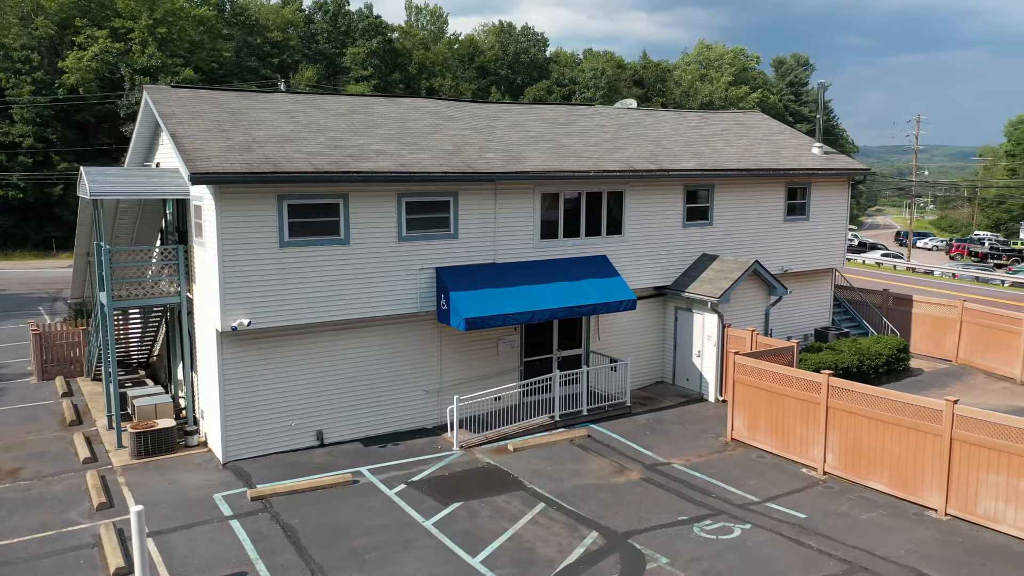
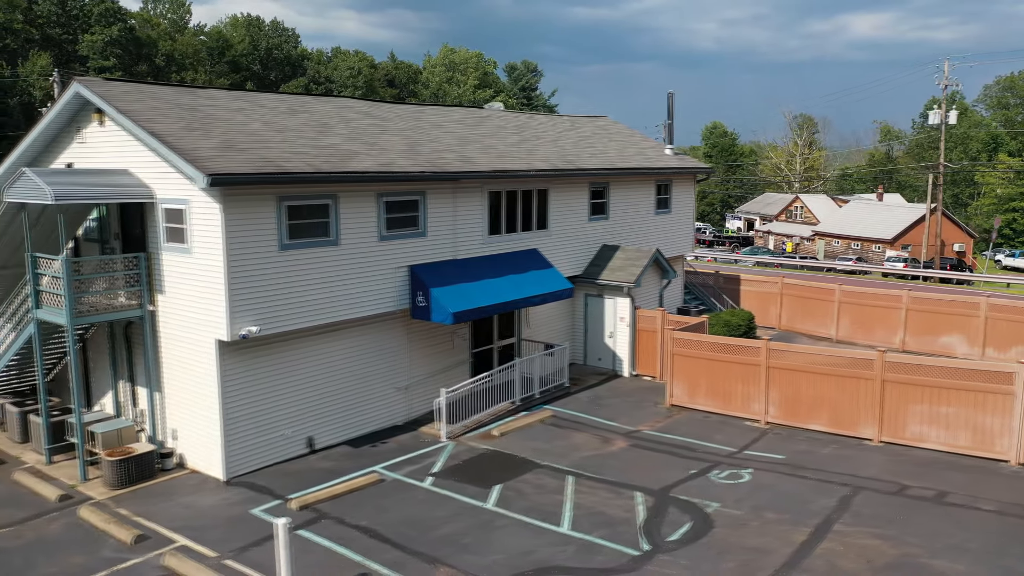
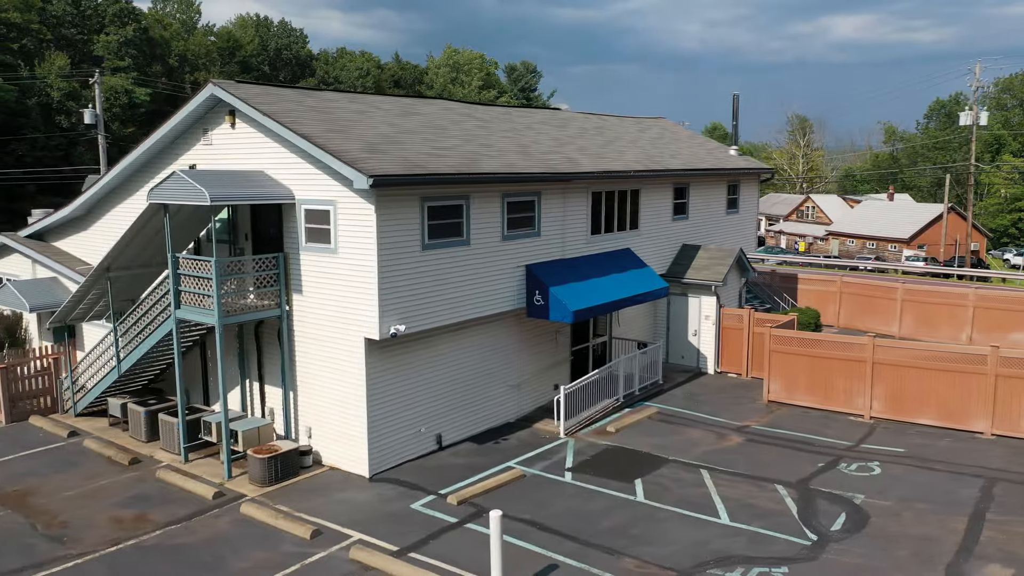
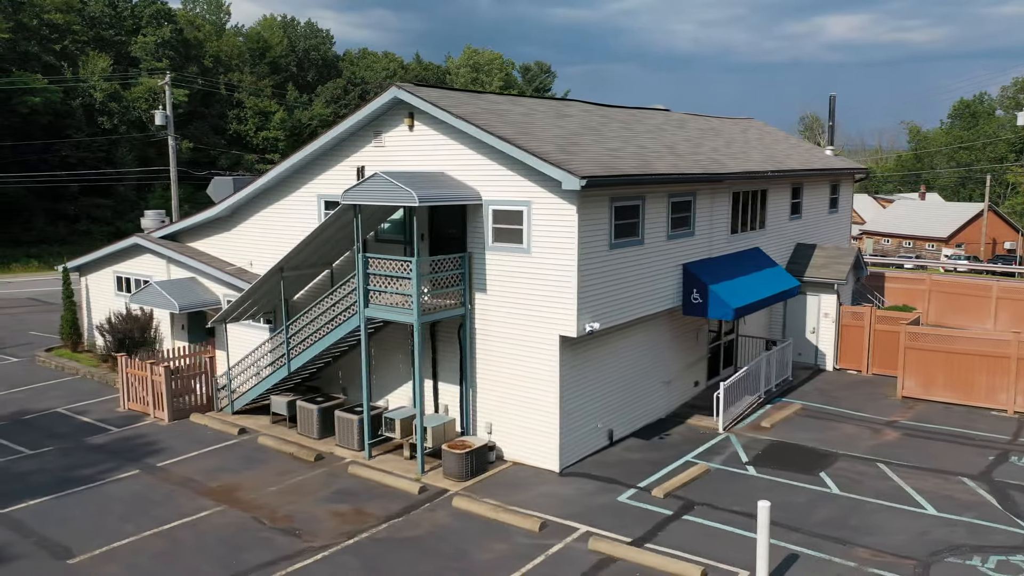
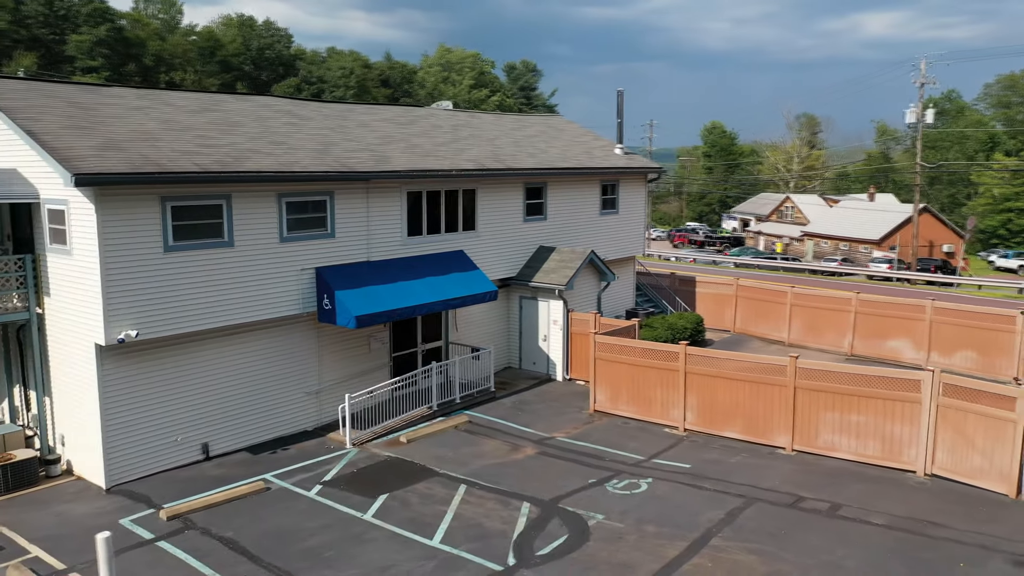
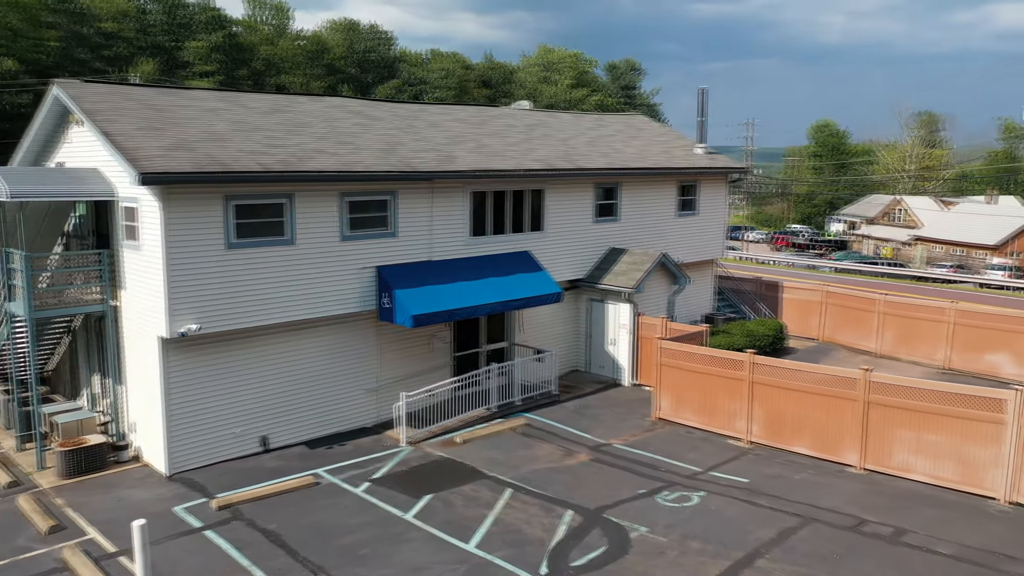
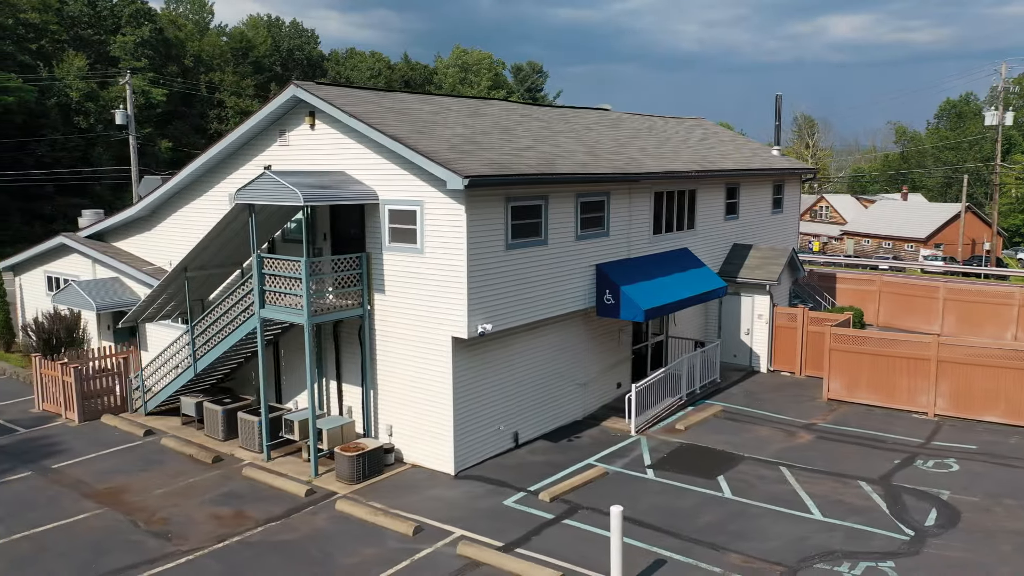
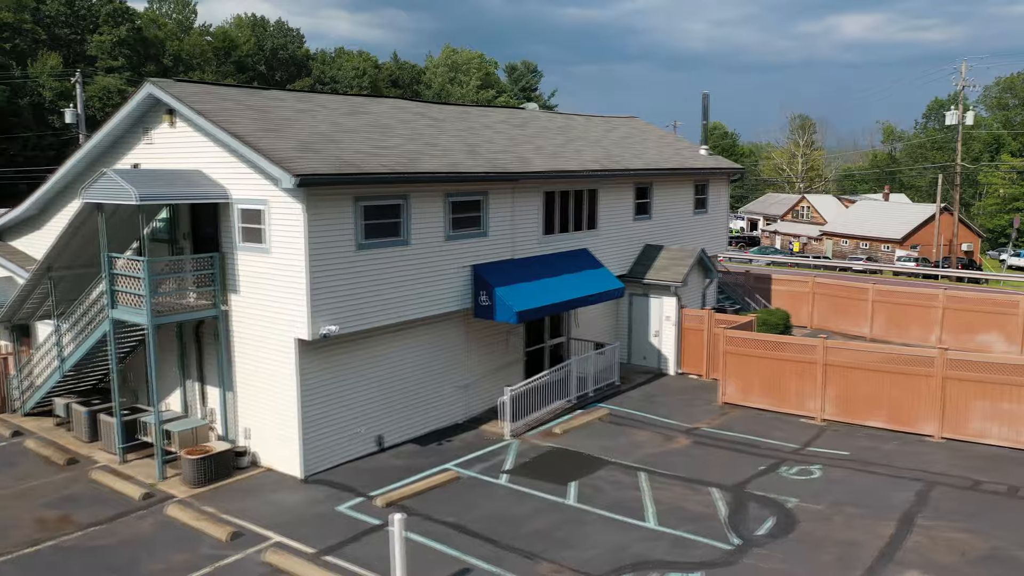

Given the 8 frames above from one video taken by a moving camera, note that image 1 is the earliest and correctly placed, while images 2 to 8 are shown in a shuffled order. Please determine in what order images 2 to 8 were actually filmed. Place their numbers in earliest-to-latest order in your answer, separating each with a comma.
6, 5, 2, 8, 3, 7, 4
